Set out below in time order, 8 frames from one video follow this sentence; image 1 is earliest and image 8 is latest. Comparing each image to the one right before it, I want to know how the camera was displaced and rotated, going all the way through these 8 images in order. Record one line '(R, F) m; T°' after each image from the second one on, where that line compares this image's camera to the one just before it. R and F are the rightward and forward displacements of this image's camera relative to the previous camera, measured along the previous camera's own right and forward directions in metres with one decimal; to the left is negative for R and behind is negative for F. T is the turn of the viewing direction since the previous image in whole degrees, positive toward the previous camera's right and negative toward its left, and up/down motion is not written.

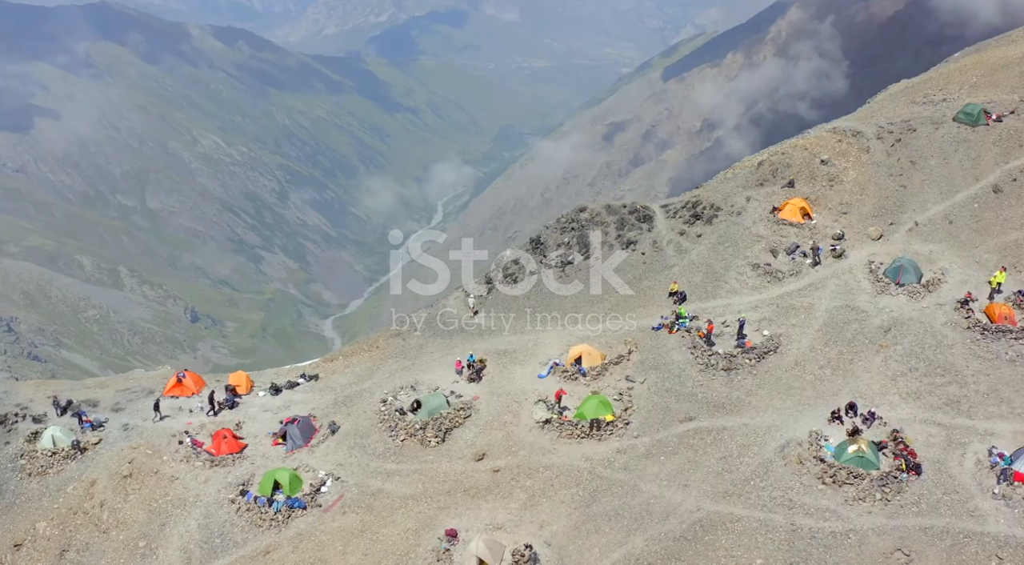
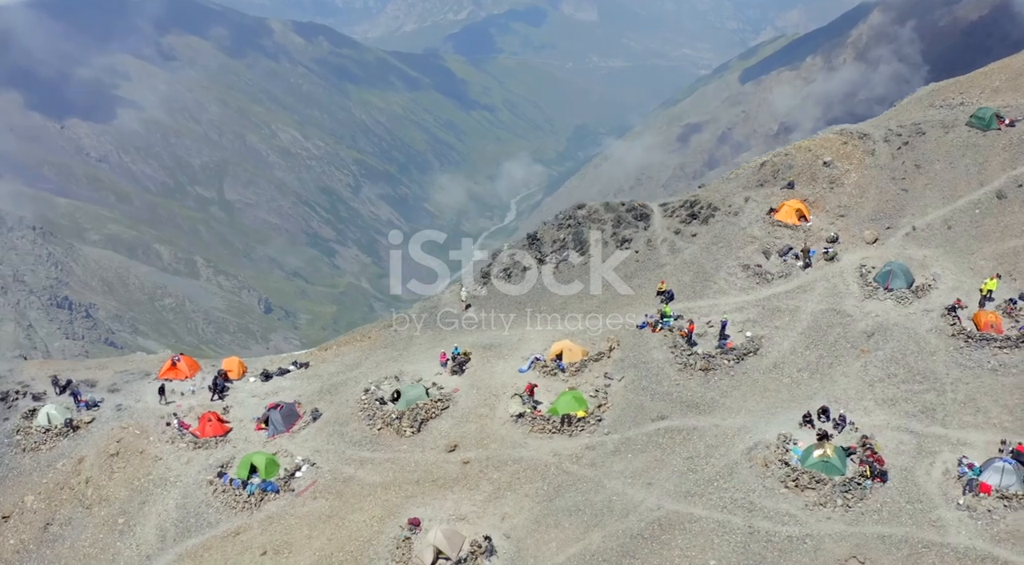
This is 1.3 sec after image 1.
(+4.7, 0.0) m; -3°
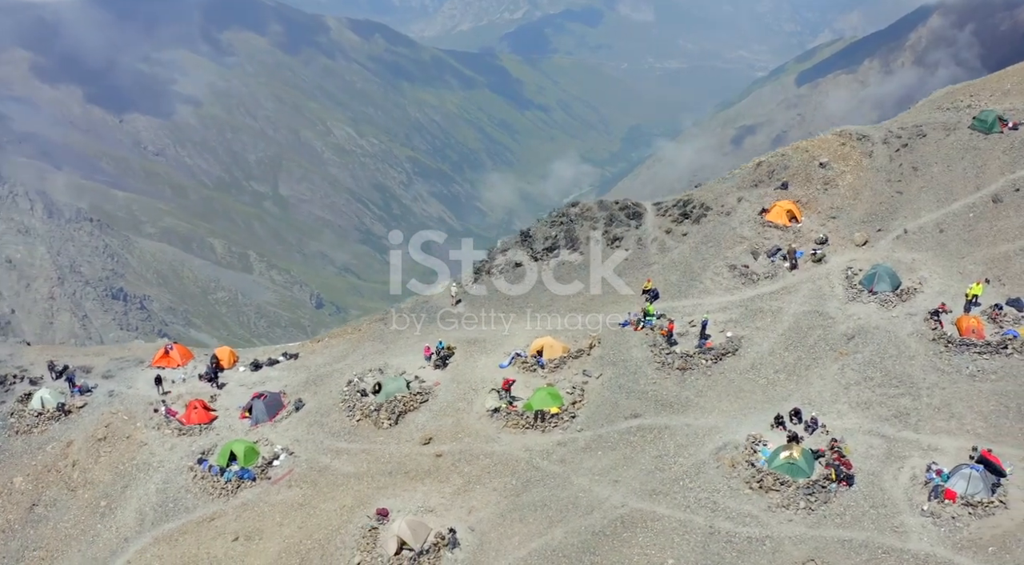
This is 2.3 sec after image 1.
(+3.7, 0.0) m; -2°
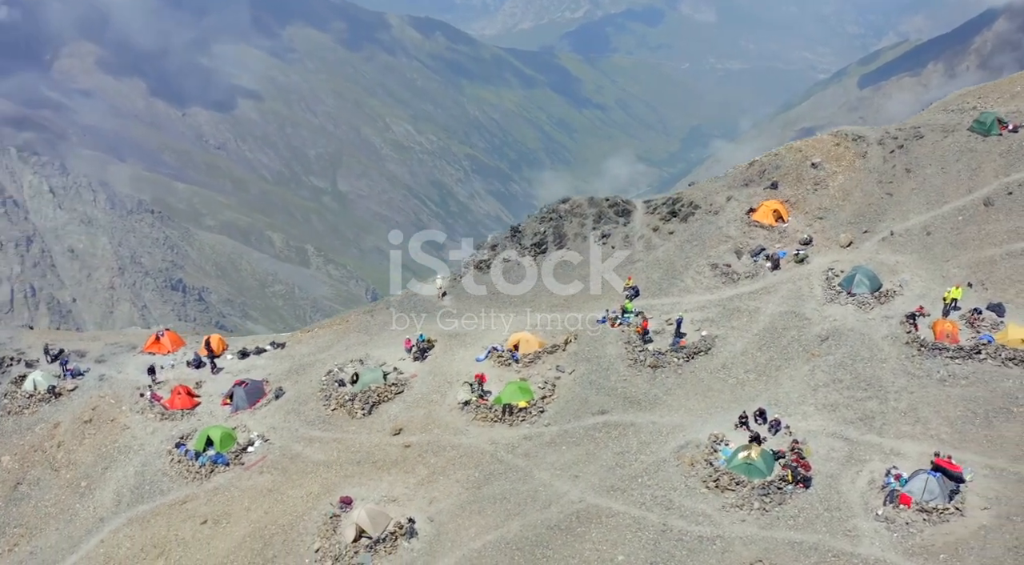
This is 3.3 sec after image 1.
(+4.2, 0.0) m; -2°
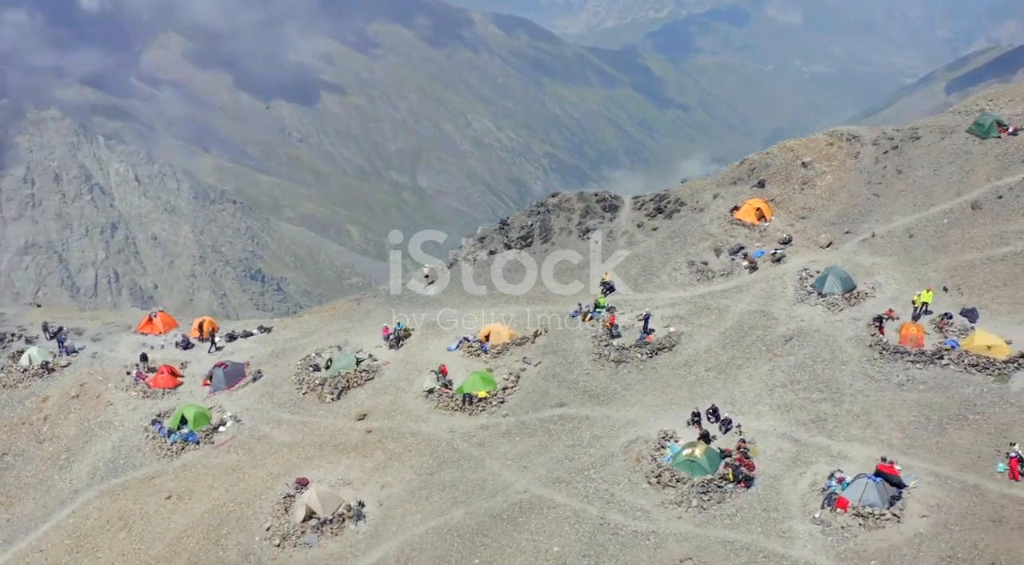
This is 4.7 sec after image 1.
(+5.5, 0.0) m; -3°
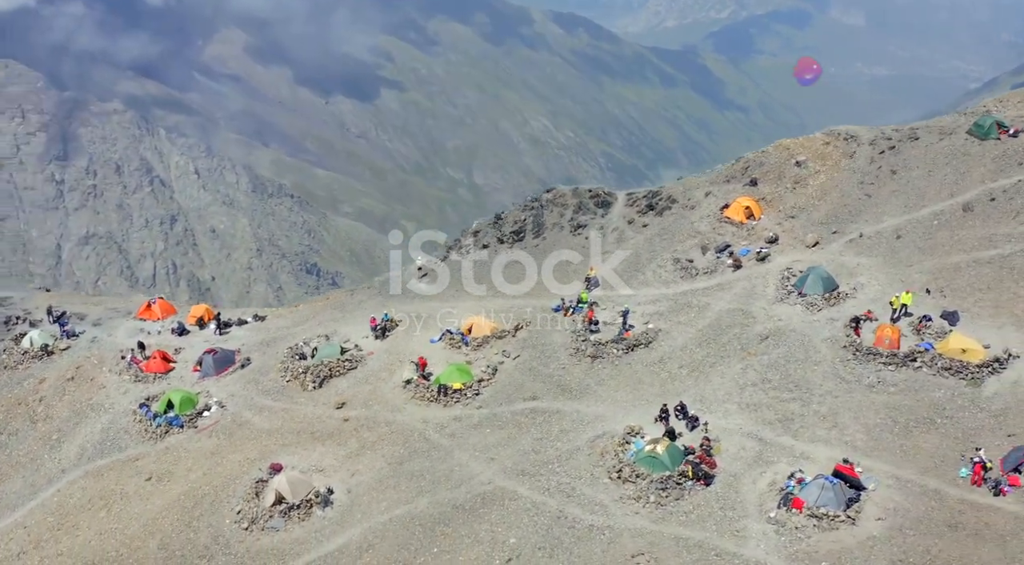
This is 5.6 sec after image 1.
(+3.8, -0.1) m; -2°
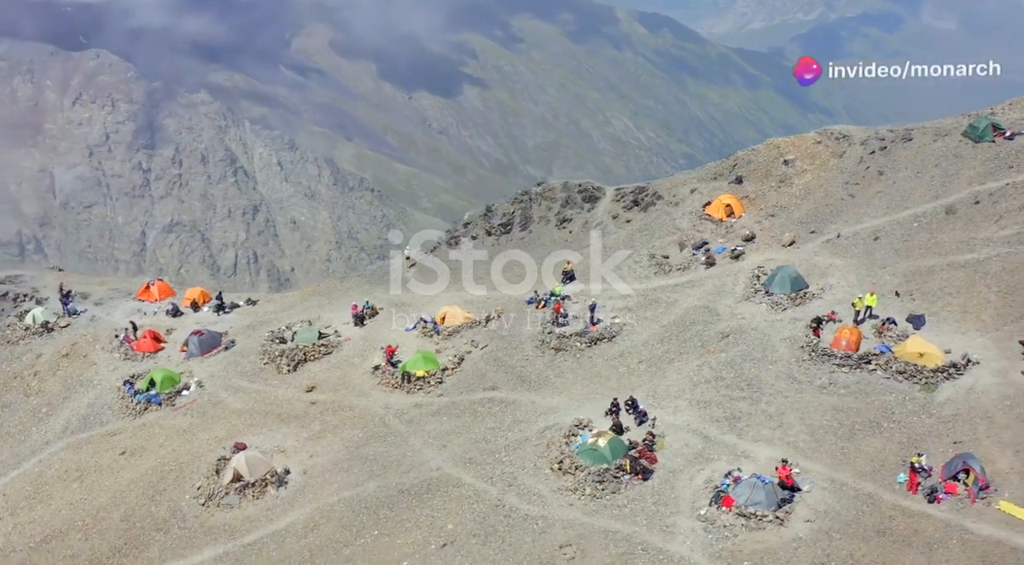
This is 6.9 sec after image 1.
(+5.6, -0.2) m; -3°
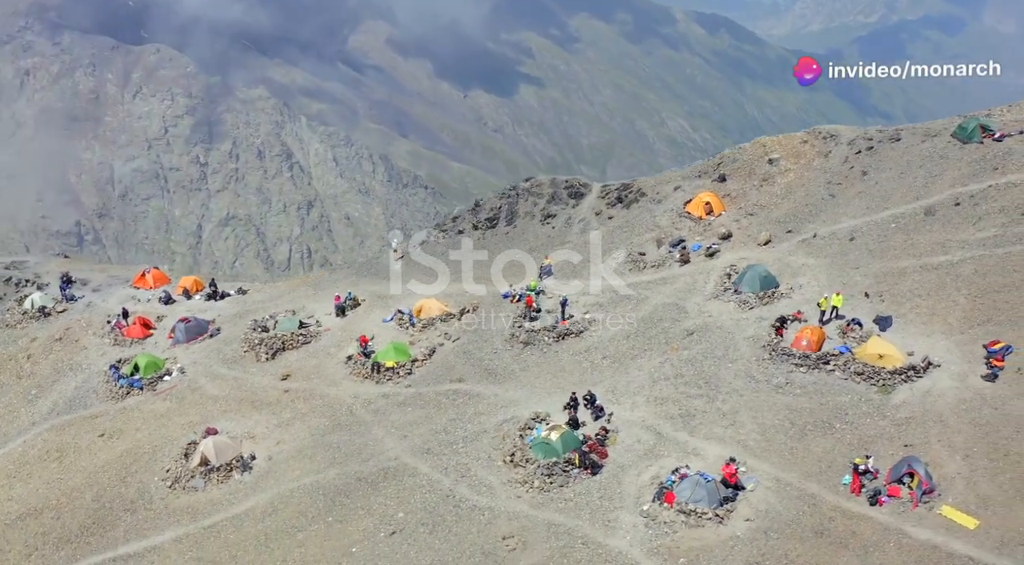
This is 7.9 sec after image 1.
(+4.2, -0.2) m; -2°
